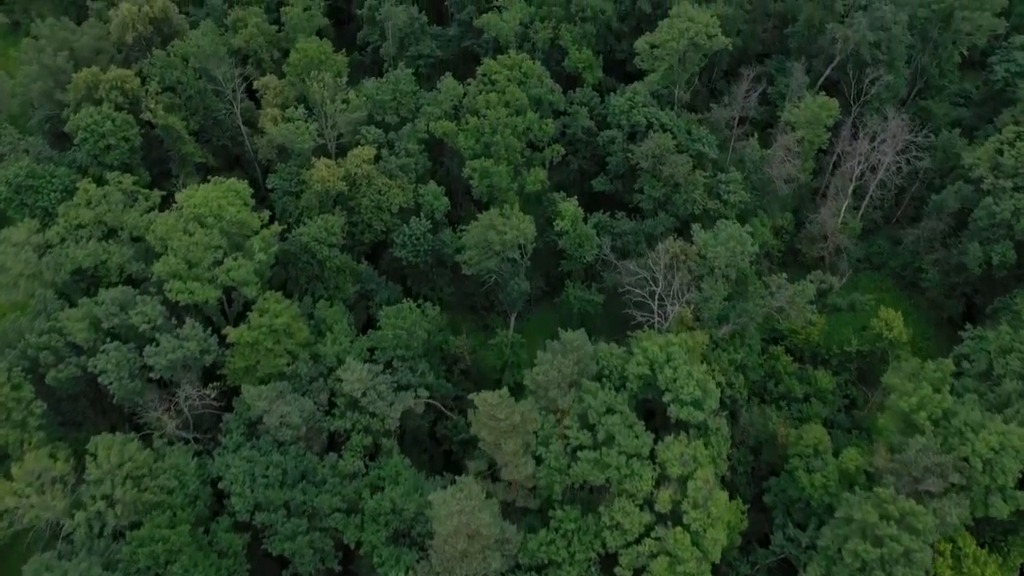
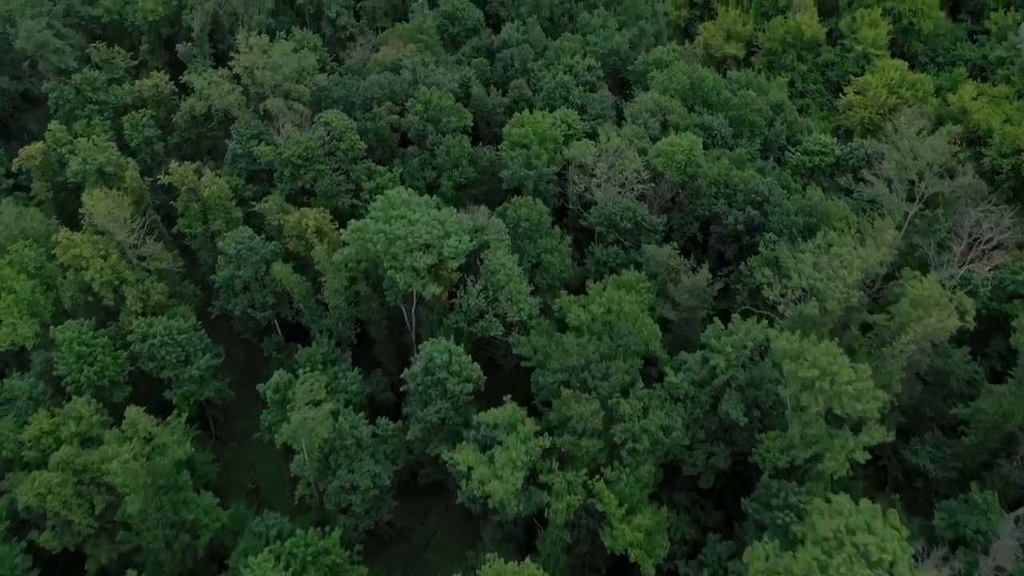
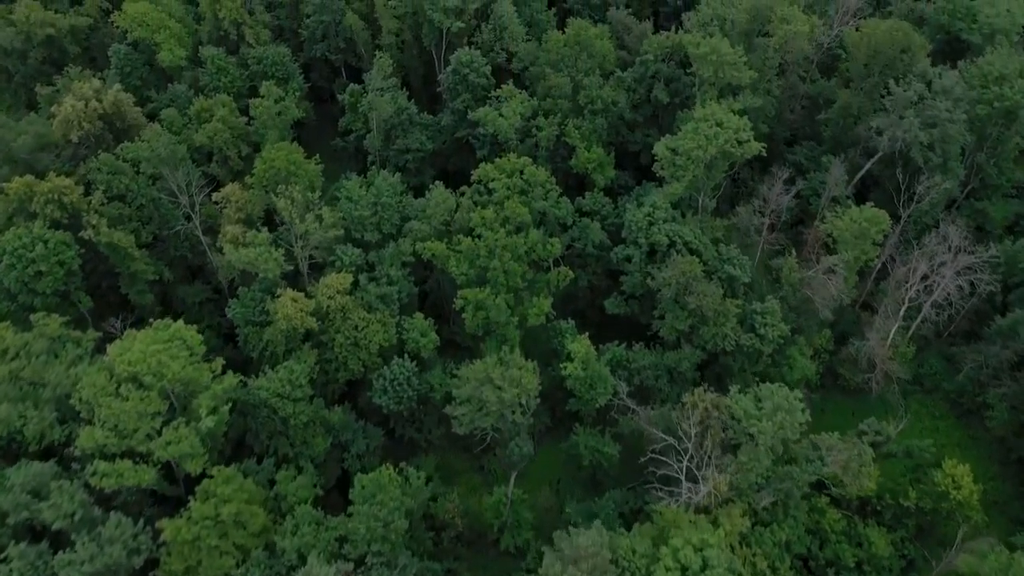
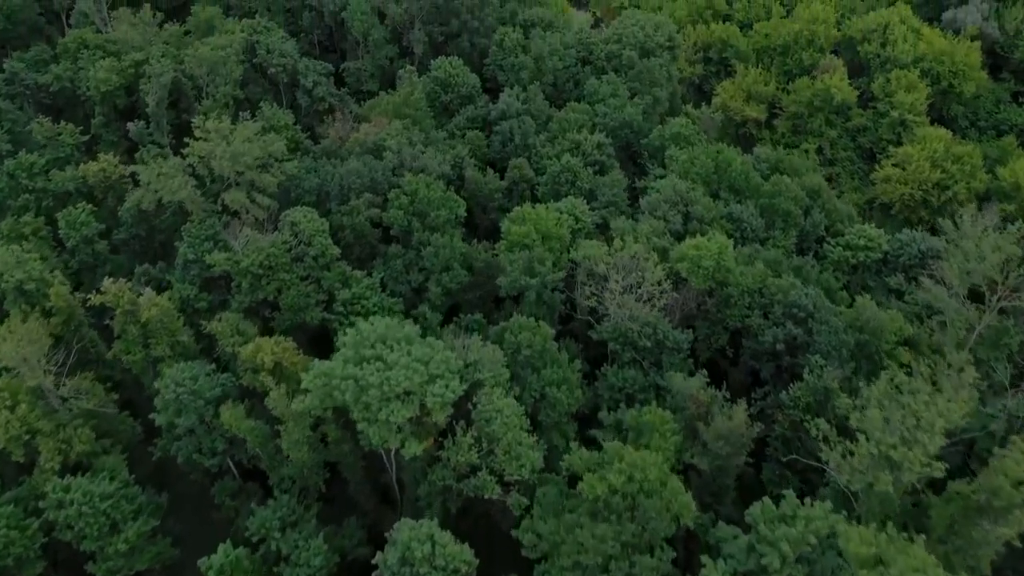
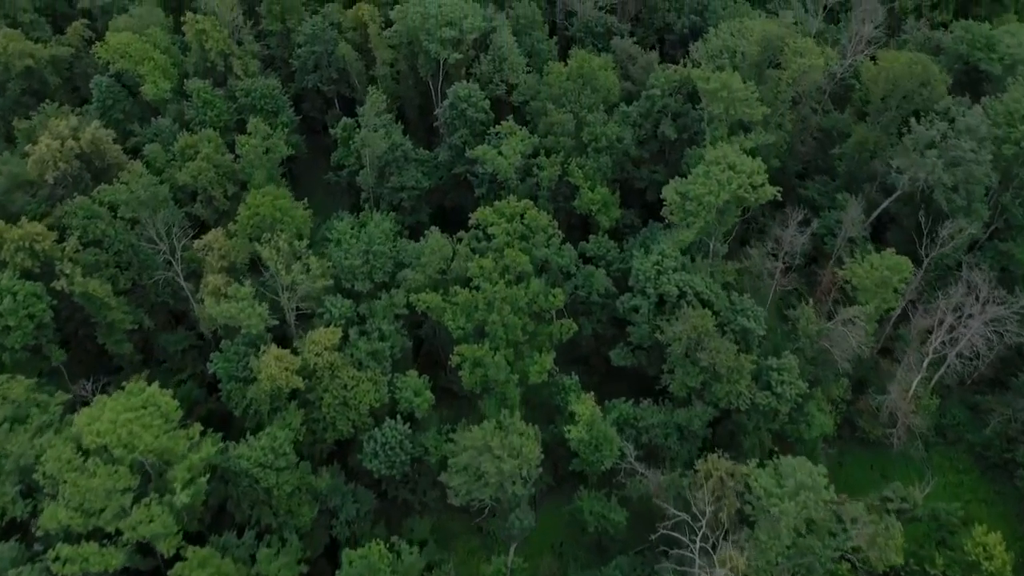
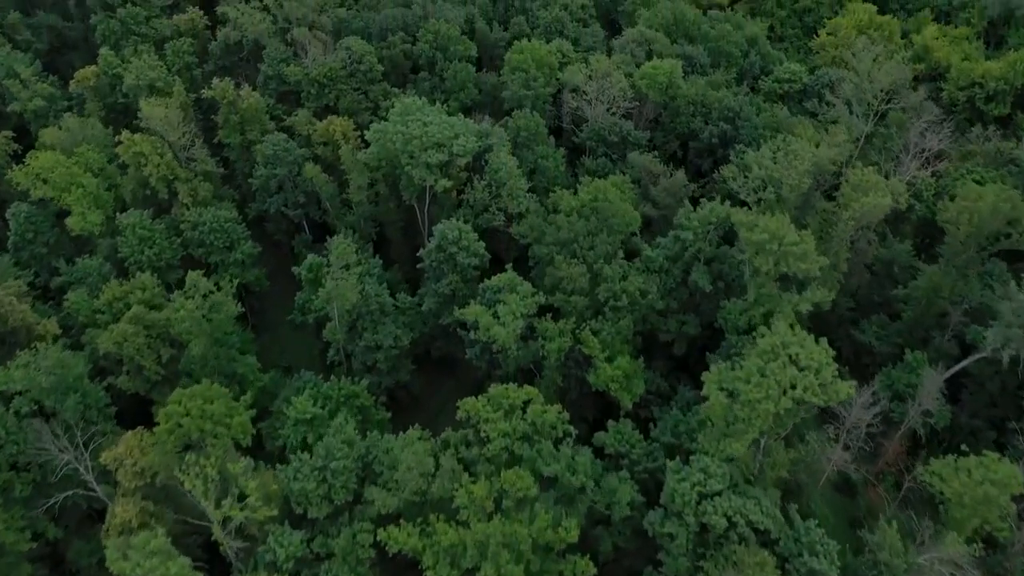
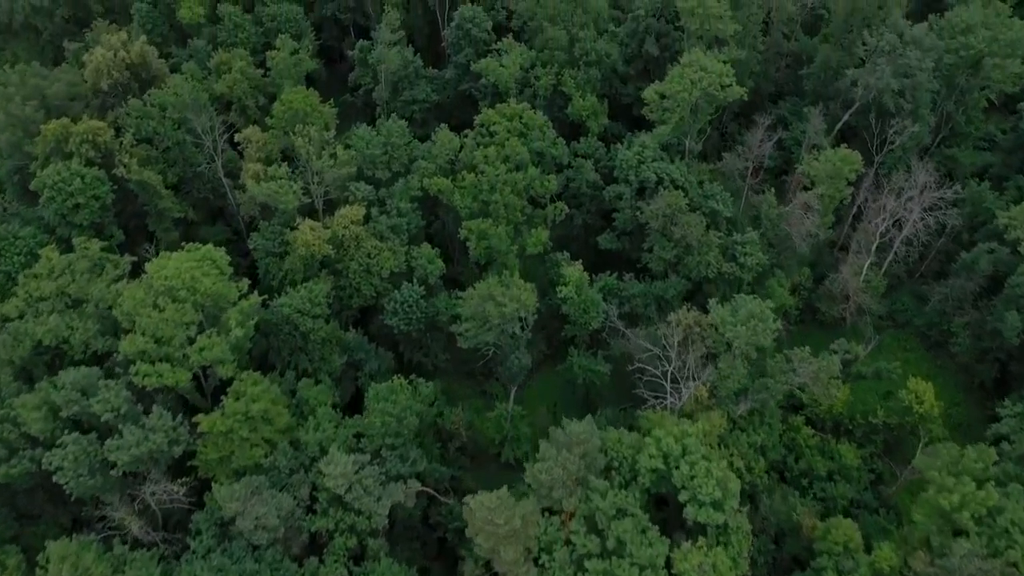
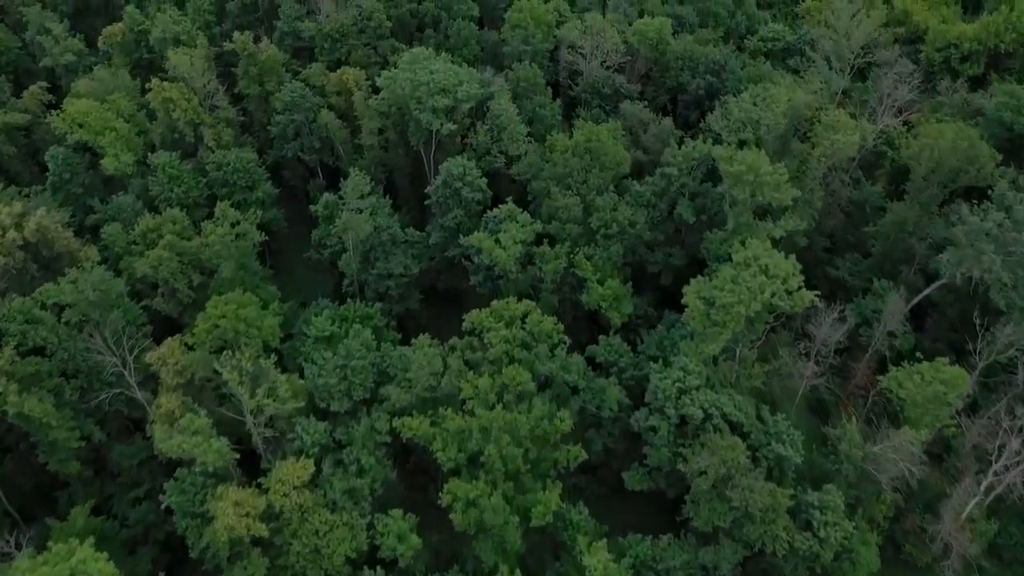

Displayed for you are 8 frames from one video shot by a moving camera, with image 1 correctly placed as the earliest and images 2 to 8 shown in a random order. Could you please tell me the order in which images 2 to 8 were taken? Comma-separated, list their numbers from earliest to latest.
7, 3, 5, 8, 6, 2, 4
